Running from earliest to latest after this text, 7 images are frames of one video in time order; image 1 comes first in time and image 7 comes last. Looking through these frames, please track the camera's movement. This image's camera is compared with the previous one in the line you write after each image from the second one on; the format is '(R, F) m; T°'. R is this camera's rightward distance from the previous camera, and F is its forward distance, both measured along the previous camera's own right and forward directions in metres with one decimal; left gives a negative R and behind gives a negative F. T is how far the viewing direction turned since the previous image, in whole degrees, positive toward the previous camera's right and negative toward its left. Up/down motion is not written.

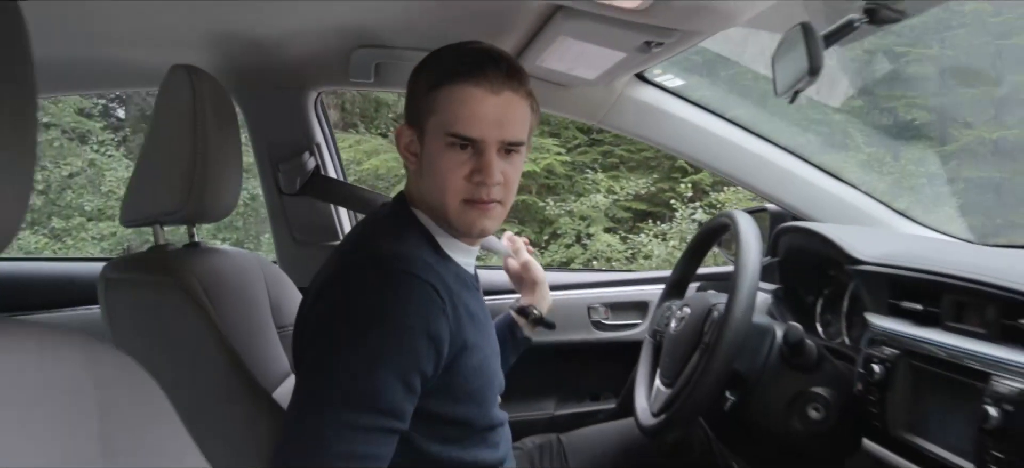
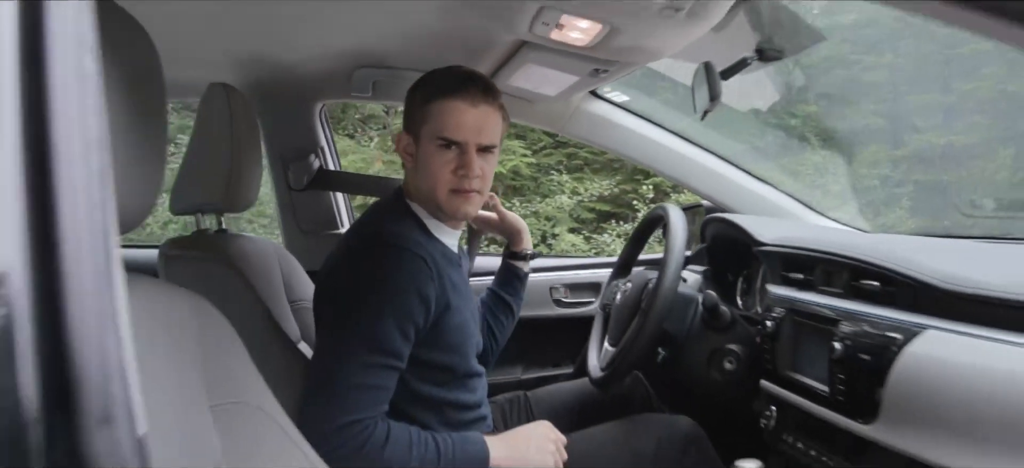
(0.0, -0.3) m; +2°
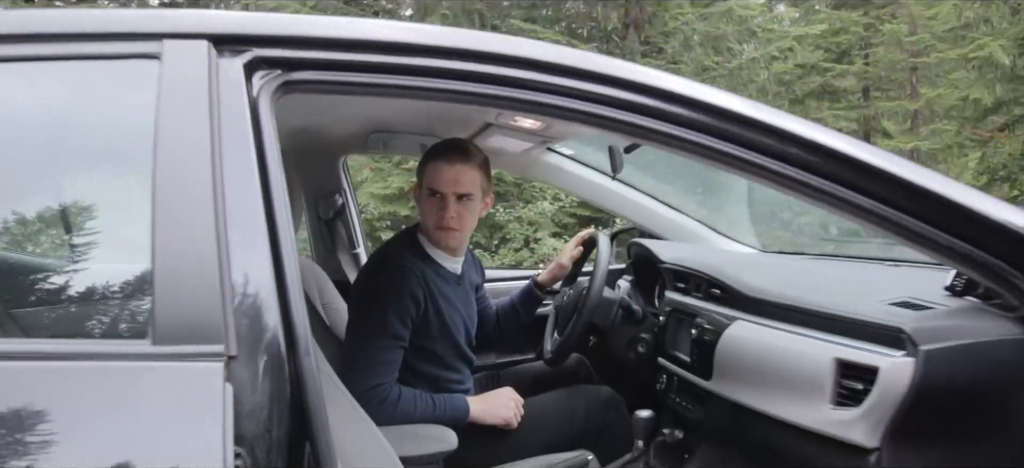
(0.0, -0.6) m; +1°
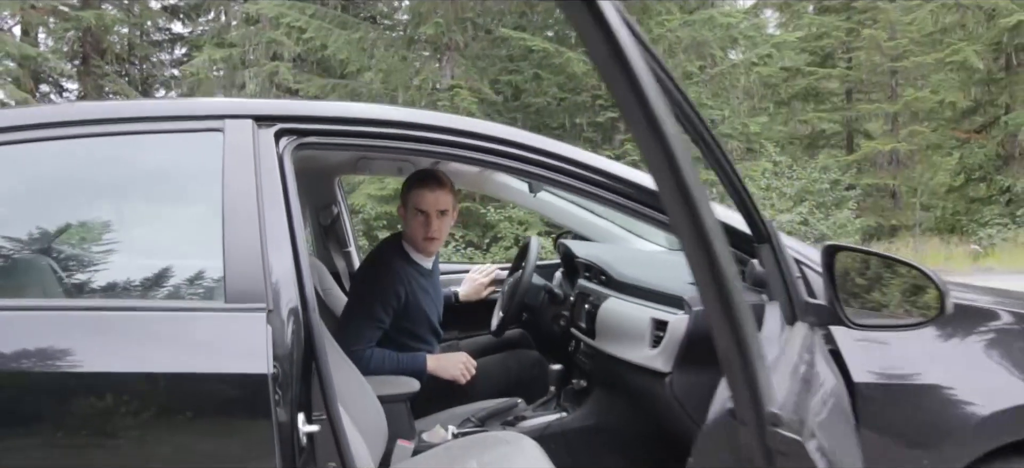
(+0.2, -0.7) m; 0°
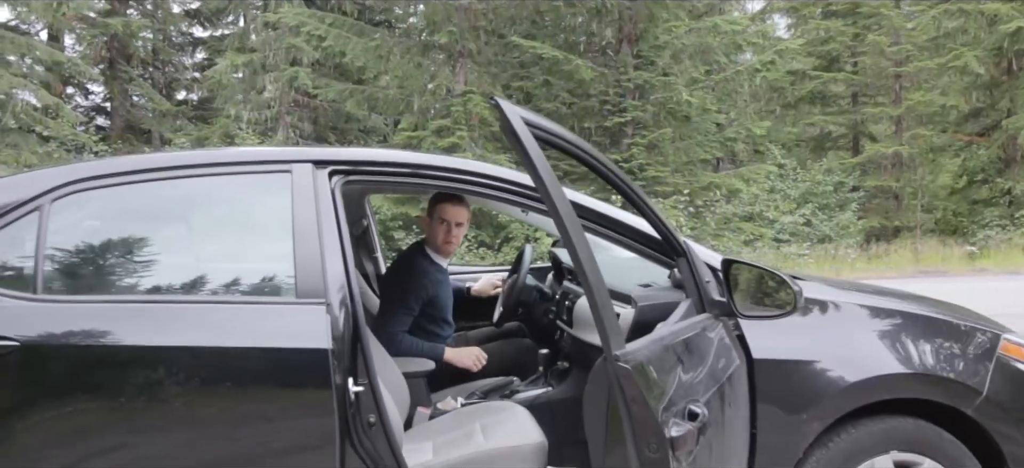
(+0.1, -0.6) m; -1°
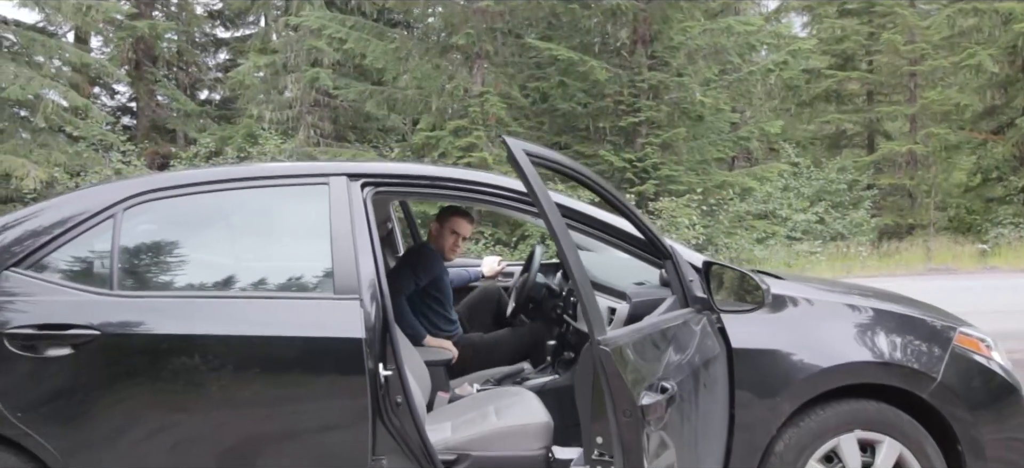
(0.0, -0.3) m; -1°
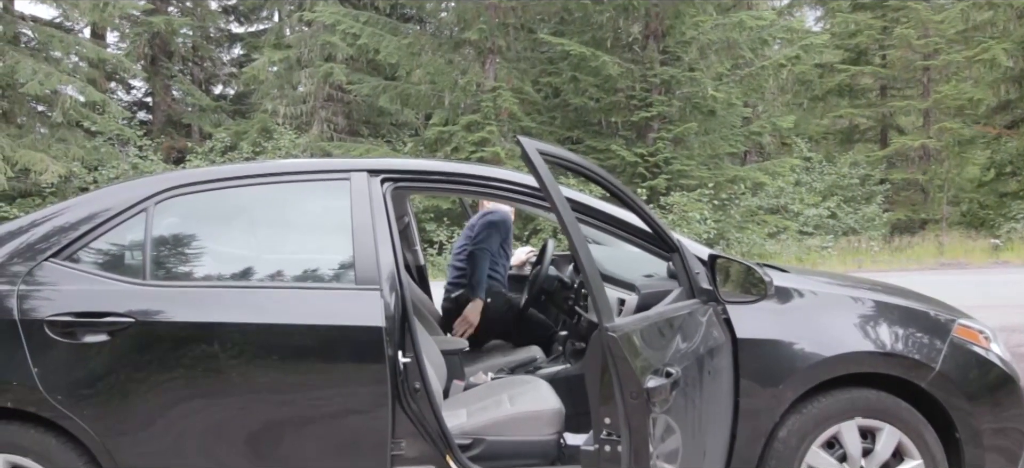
(0.0, -0.1) m; -1°
